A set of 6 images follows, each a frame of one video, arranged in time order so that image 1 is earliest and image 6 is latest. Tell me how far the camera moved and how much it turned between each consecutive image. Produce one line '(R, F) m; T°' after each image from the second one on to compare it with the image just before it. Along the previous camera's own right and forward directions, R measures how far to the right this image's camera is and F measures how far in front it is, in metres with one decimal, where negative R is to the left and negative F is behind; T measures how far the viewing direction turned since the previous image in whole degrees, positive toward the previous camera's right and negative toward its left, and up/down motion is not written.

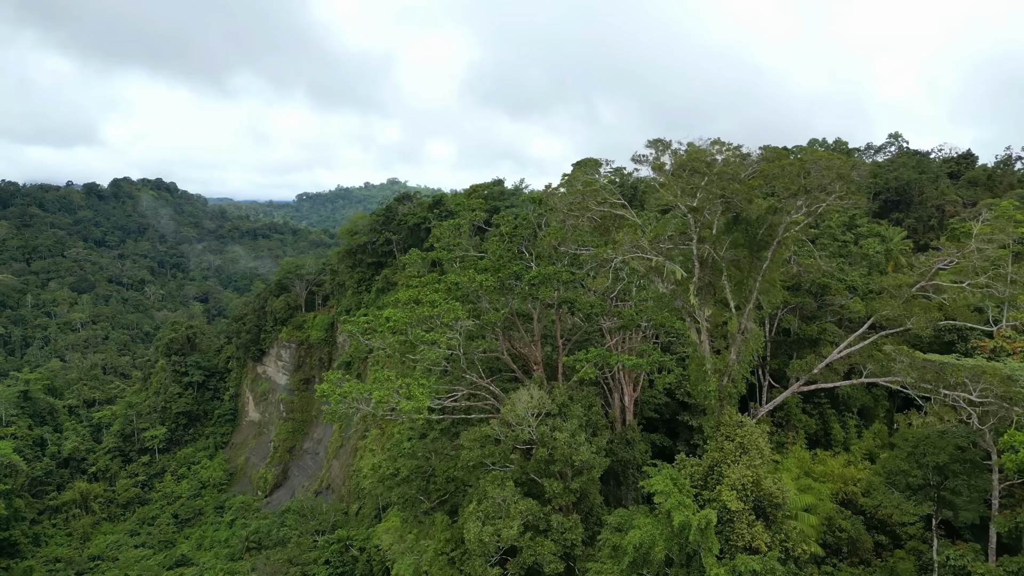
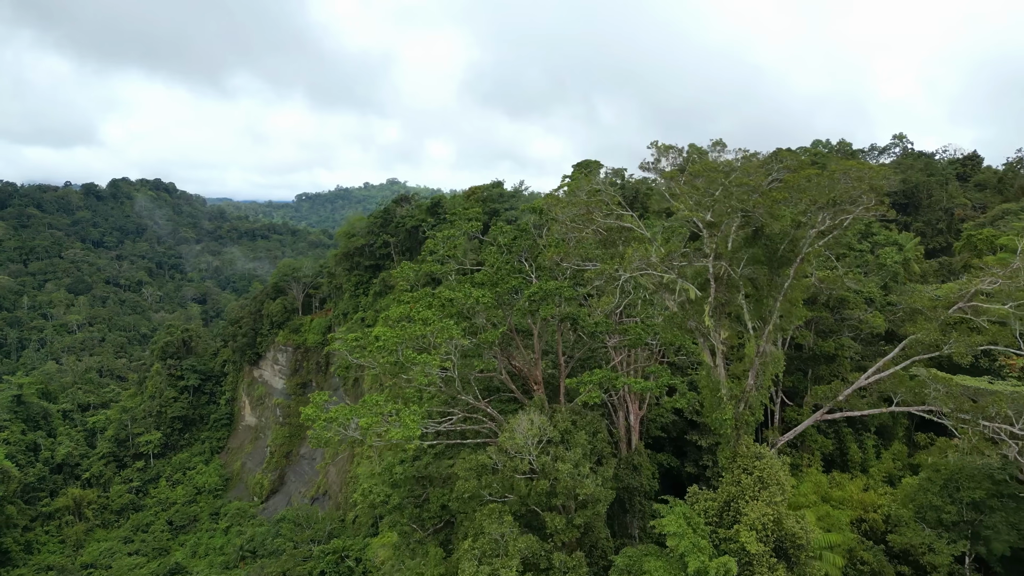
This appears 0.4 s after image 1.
(0.0, +0.6) m; 0°
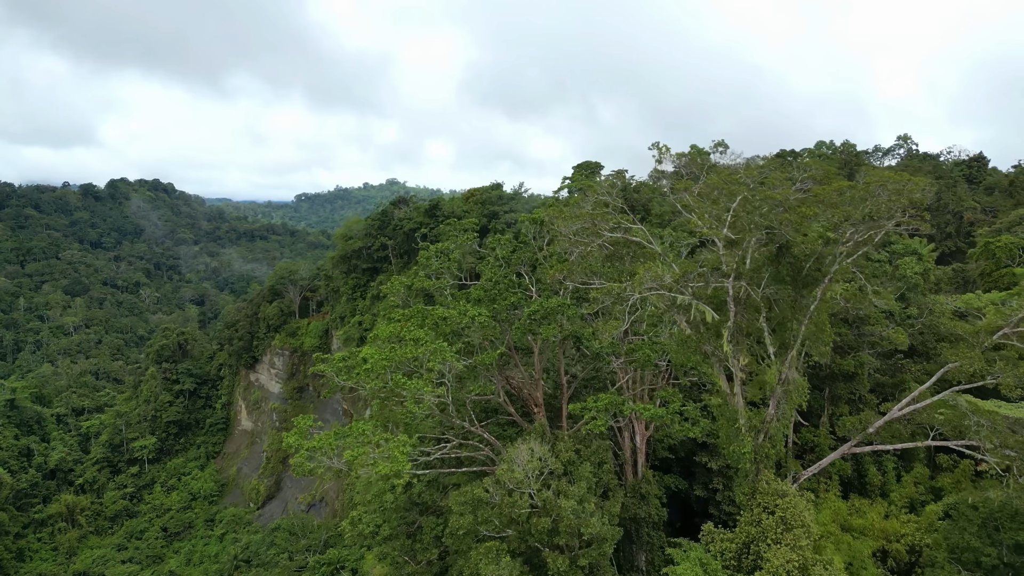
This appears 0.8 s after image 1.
(0.0, +0.6) m; 0°
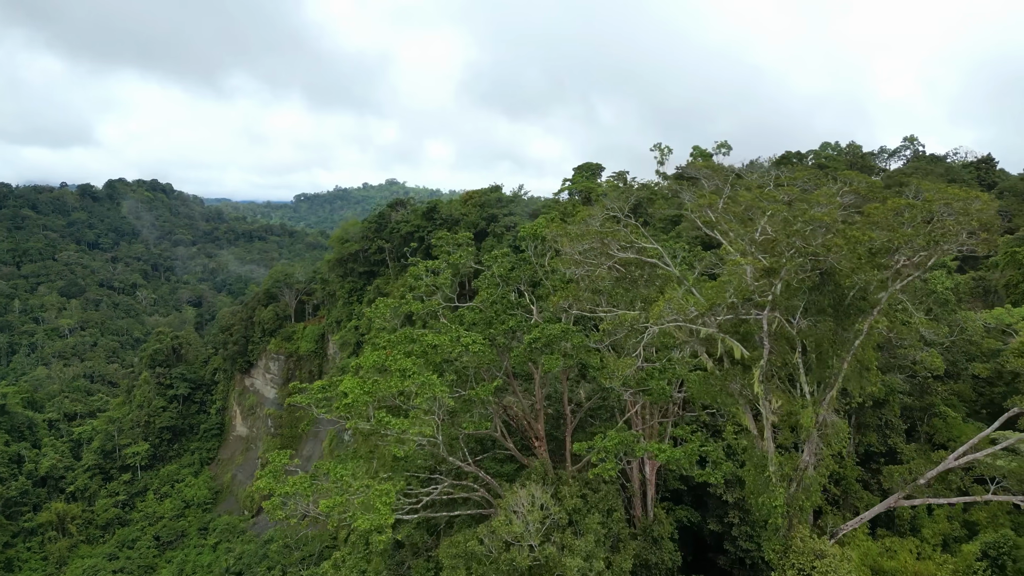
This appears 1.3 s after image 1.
(0.0, +0.8) m; 0°
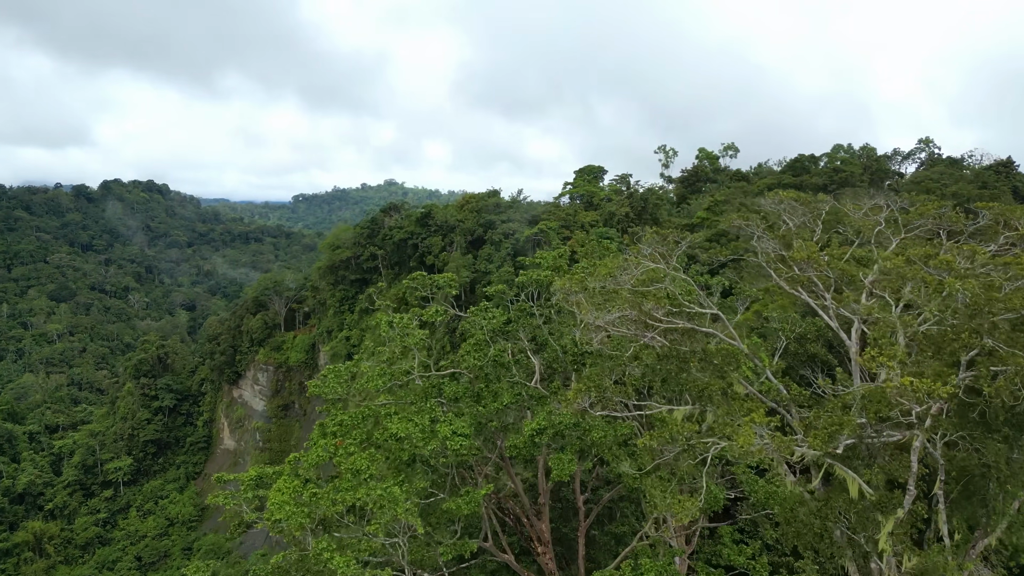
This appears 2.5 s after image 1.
(0.0, +1.9) m; 0°
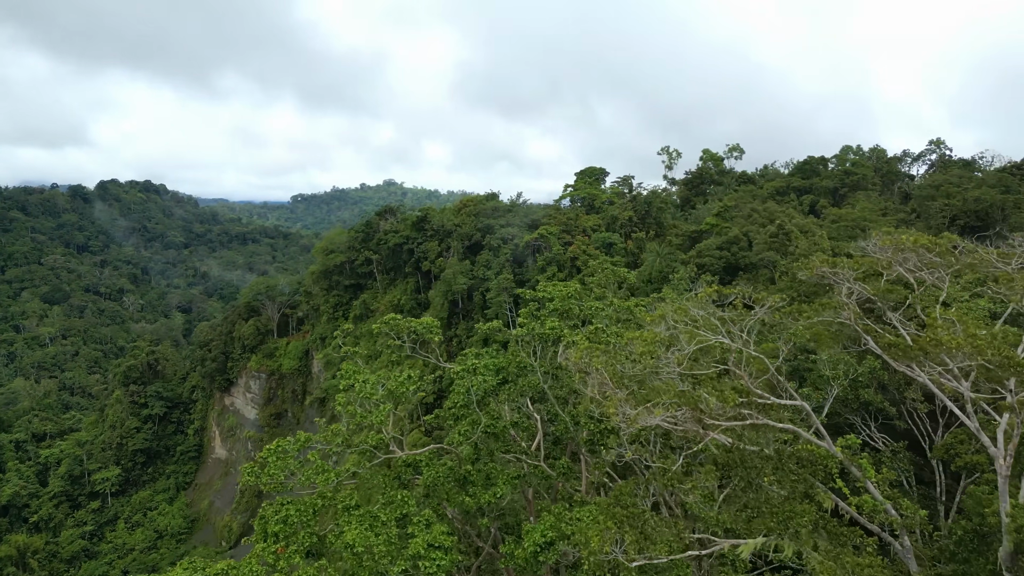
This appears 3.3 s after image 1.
(0.0, +1.2) m; 0°
